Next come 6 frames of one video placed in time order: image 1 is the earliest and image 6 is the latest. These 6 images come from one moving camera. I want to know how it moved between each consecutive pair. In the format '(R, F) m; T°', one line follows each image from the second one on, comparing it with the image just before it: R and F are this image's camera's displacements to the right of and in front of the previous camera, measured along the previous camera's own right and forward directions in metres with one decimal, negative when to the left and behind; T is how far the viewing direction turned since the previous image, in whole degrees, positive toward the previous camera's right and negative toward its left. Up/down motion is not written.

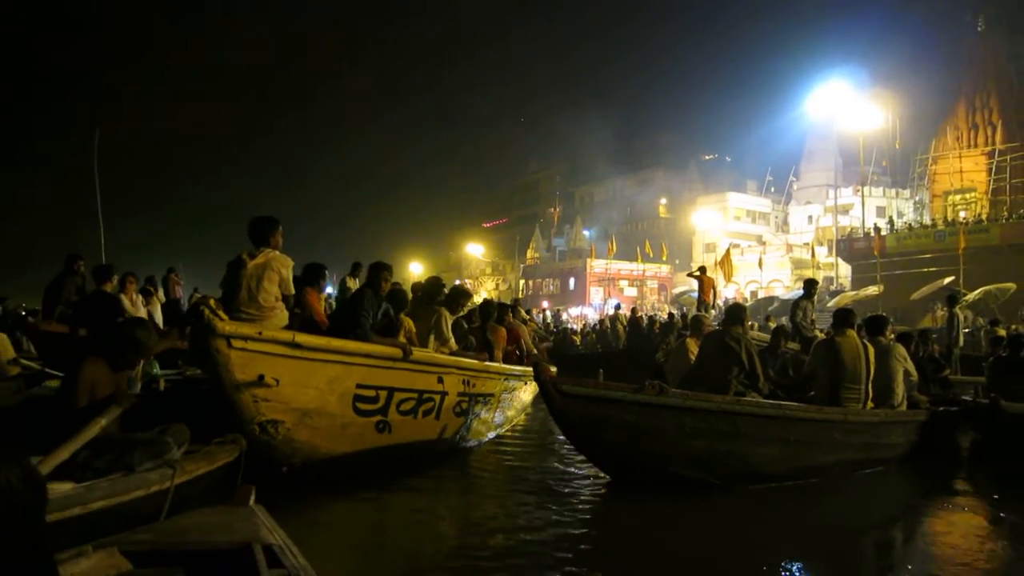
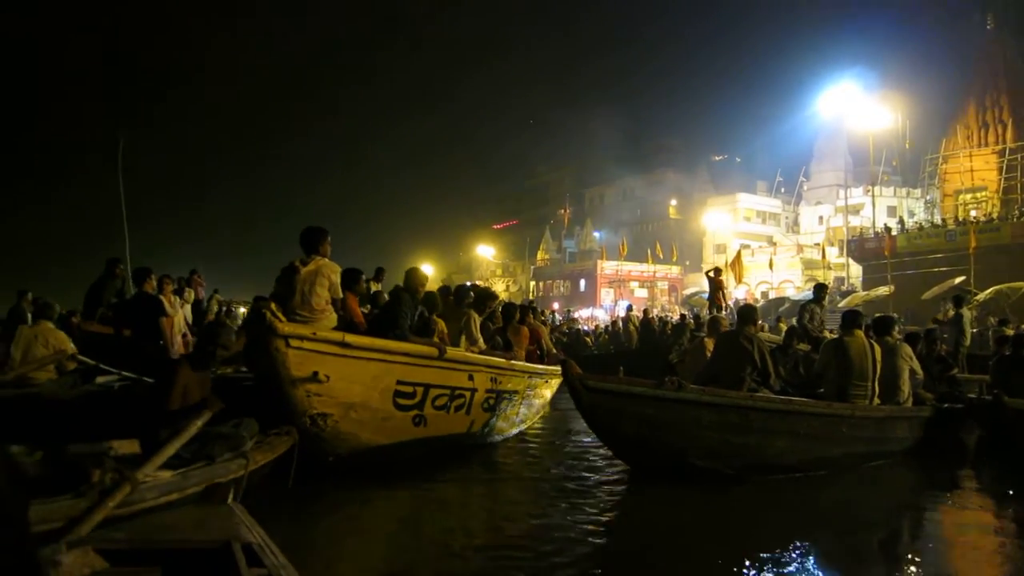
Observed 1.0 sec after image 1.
(-0.2, -0.5) m; -1°
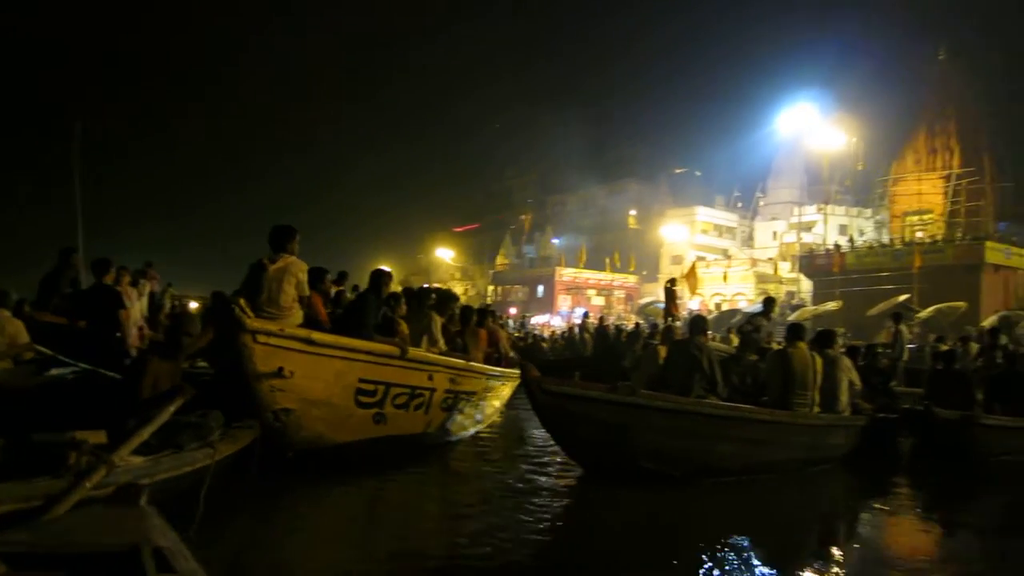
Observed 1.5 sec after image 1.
(0.0, -0.3) m; +3°
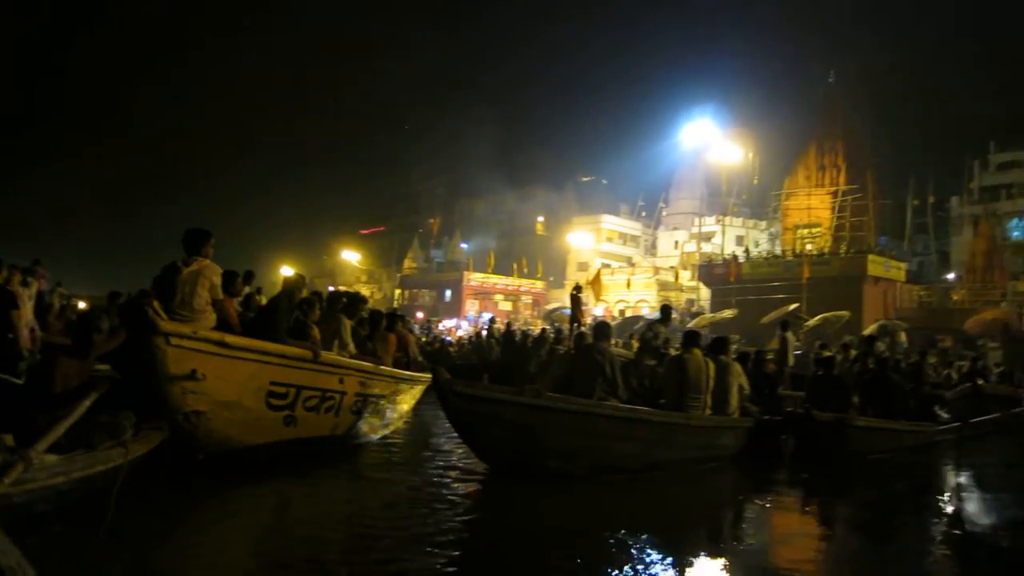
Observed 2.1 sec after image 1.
(-0.1, -0.3) m; +6°
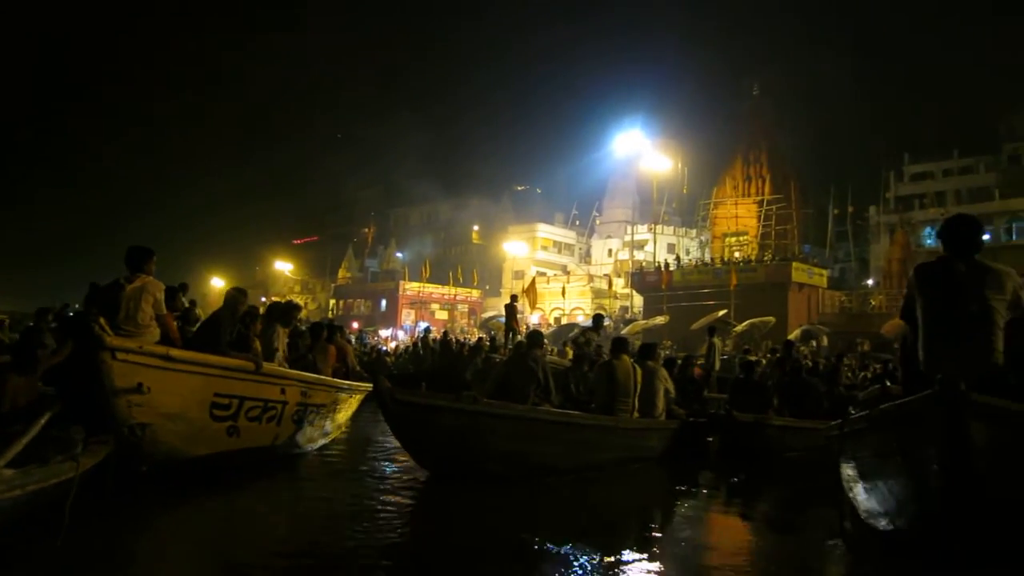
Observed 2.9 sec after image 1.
(0.0, -0.4) m; +4°
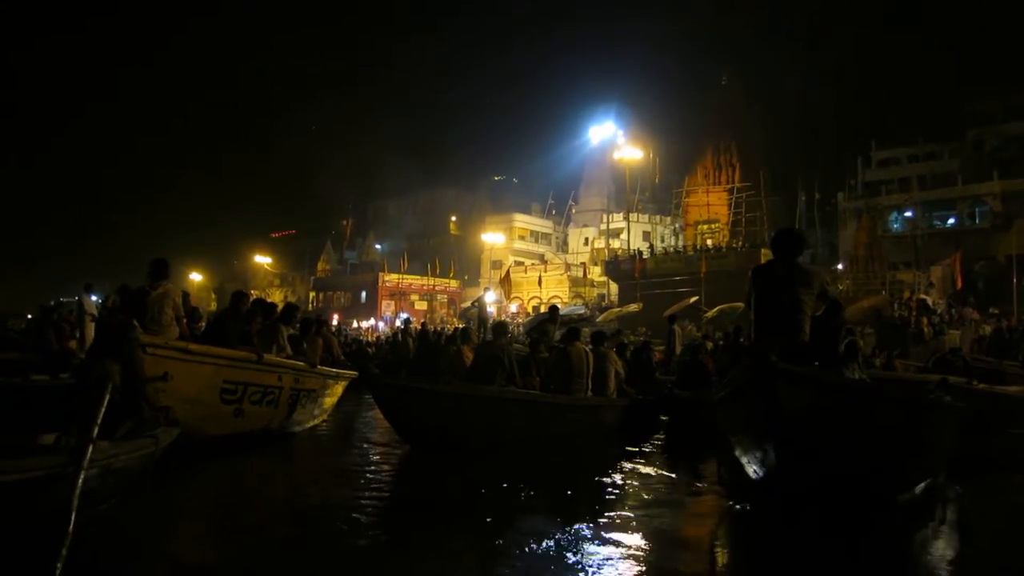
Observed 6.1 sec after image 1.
(+0.2, -1.5) m; +1°
